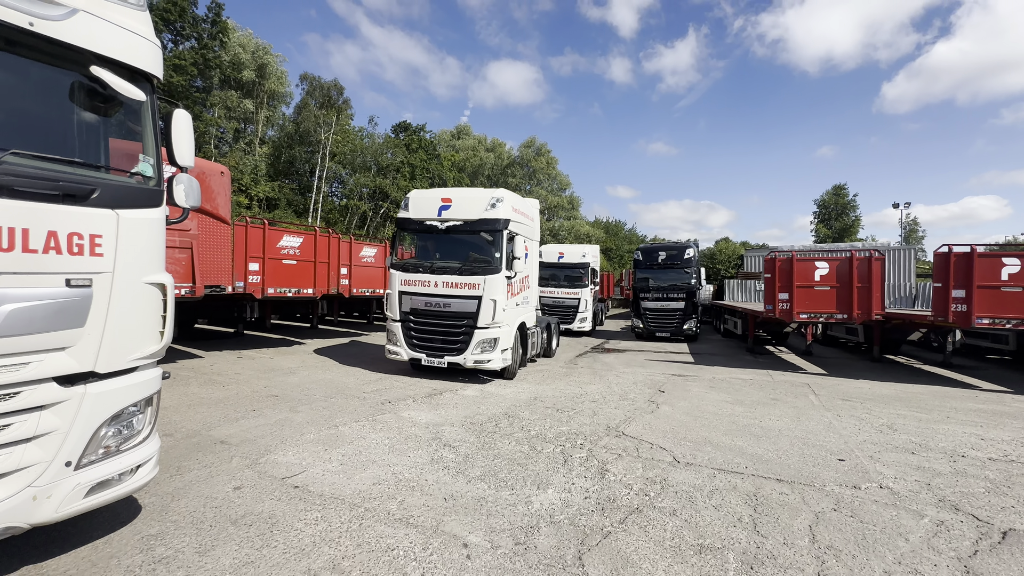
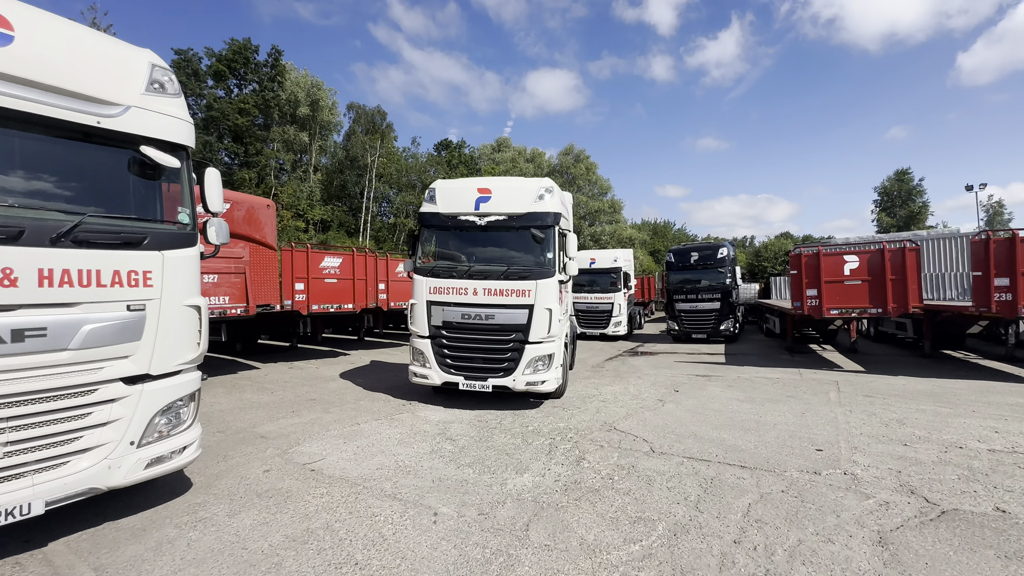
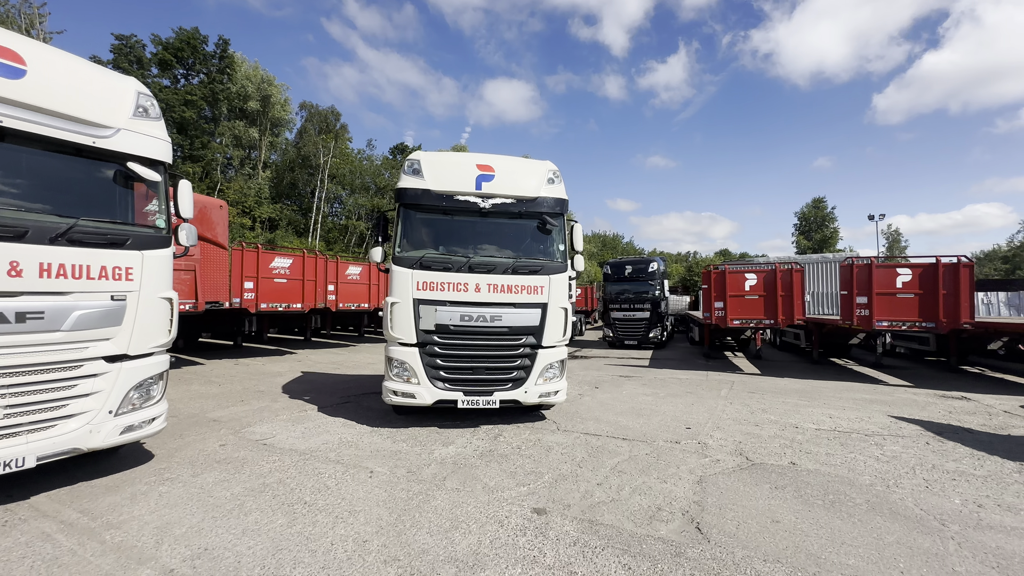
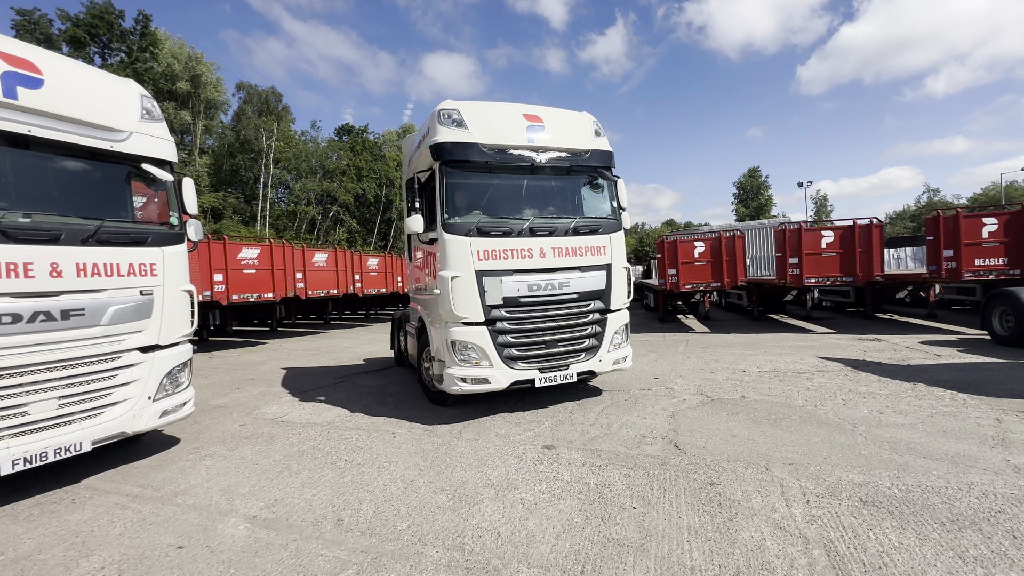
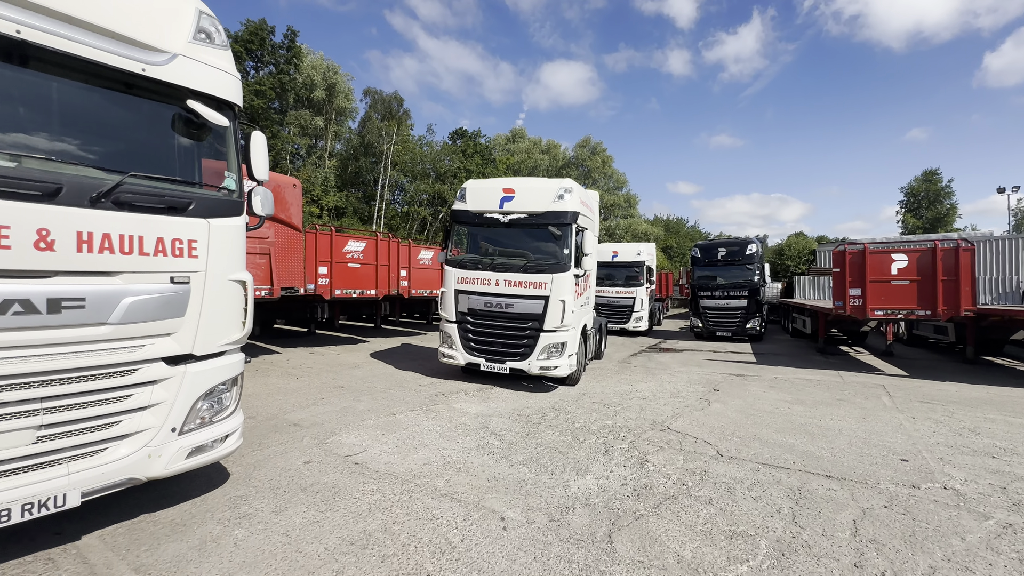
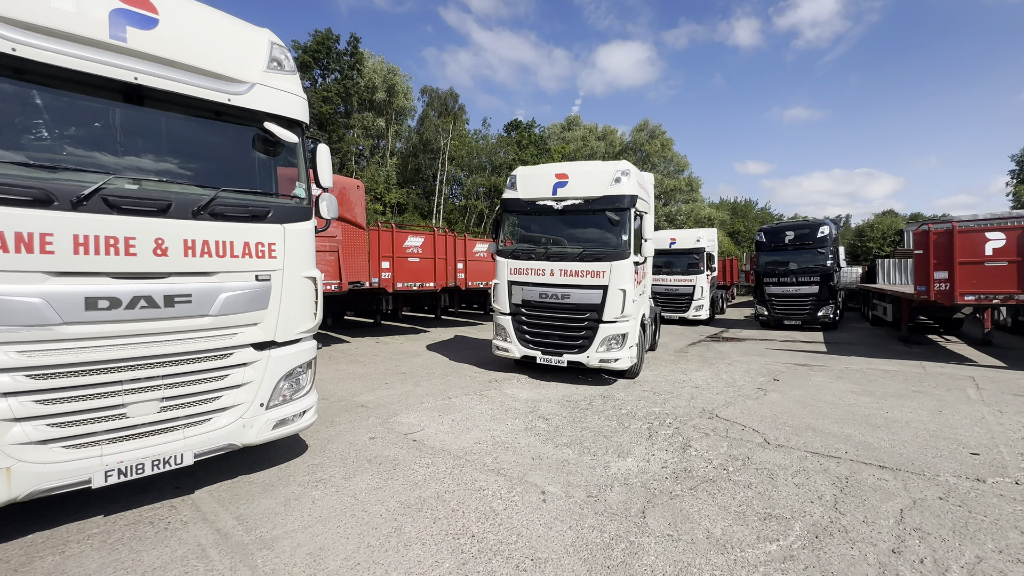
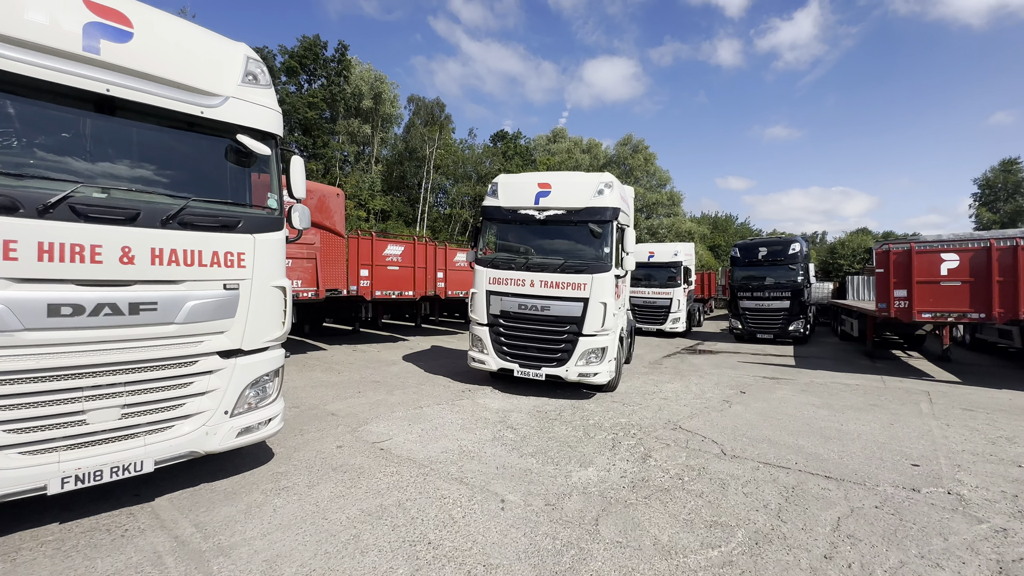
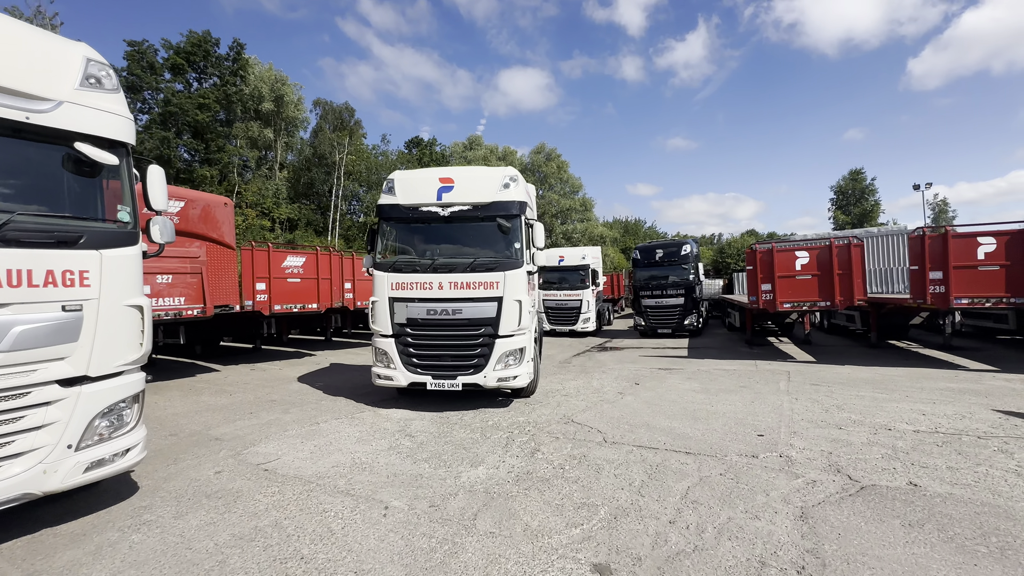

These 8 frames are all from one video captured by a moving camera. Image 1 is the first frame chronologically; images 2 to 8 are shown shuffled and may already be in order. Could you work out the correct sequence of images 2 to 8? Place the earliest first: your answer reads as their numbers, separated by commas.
5, 6, 7, 2, 8, 3, 4
